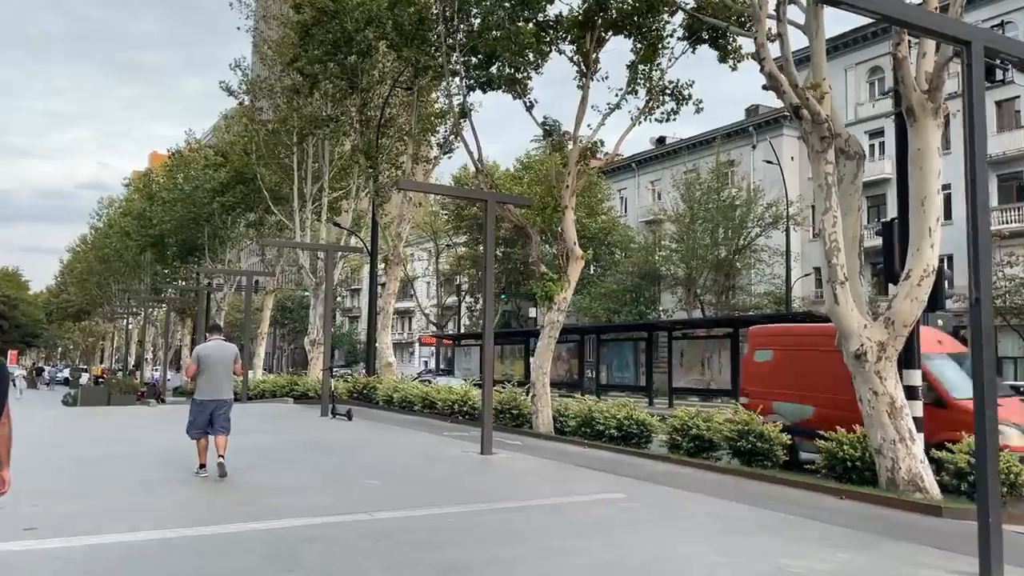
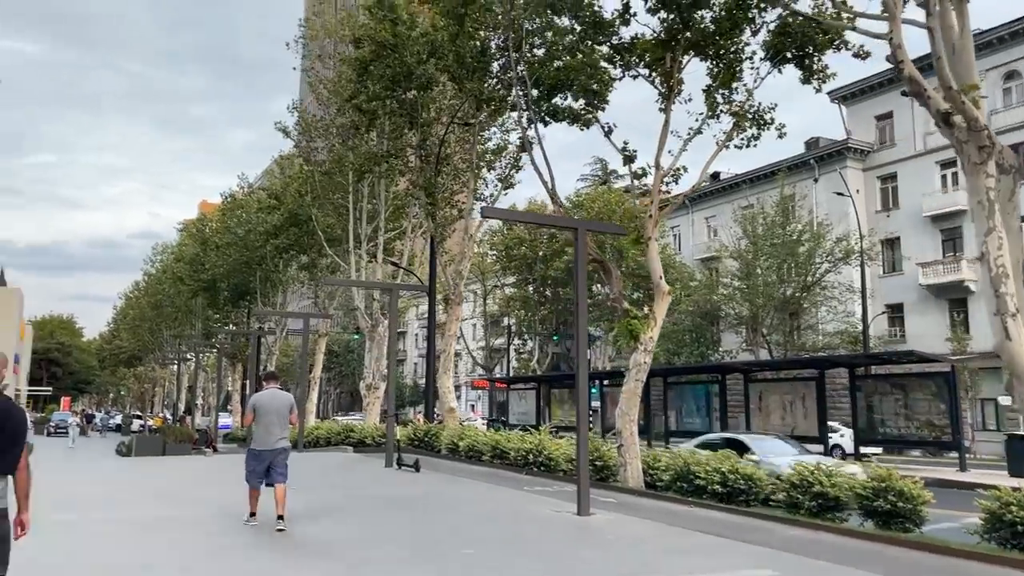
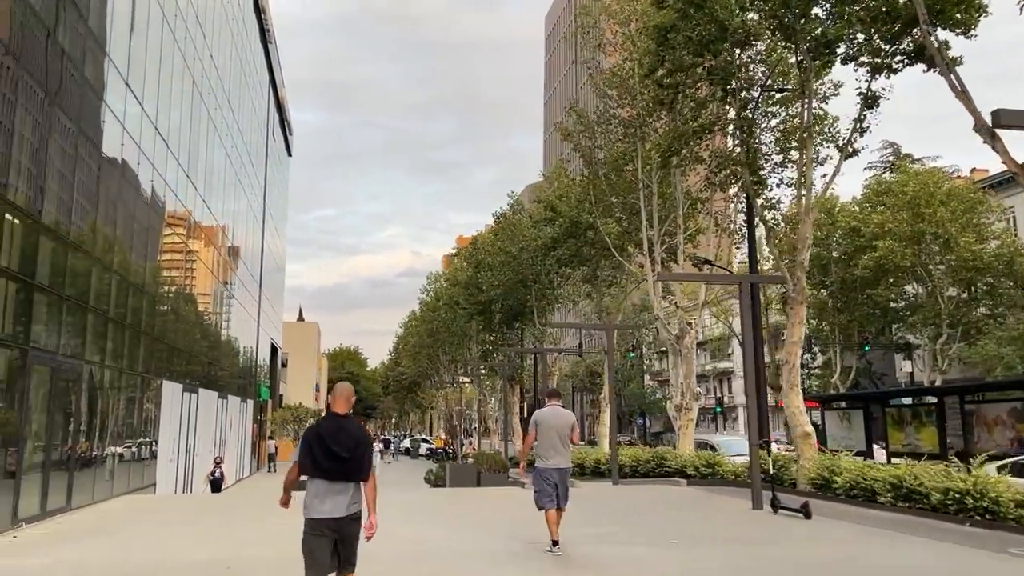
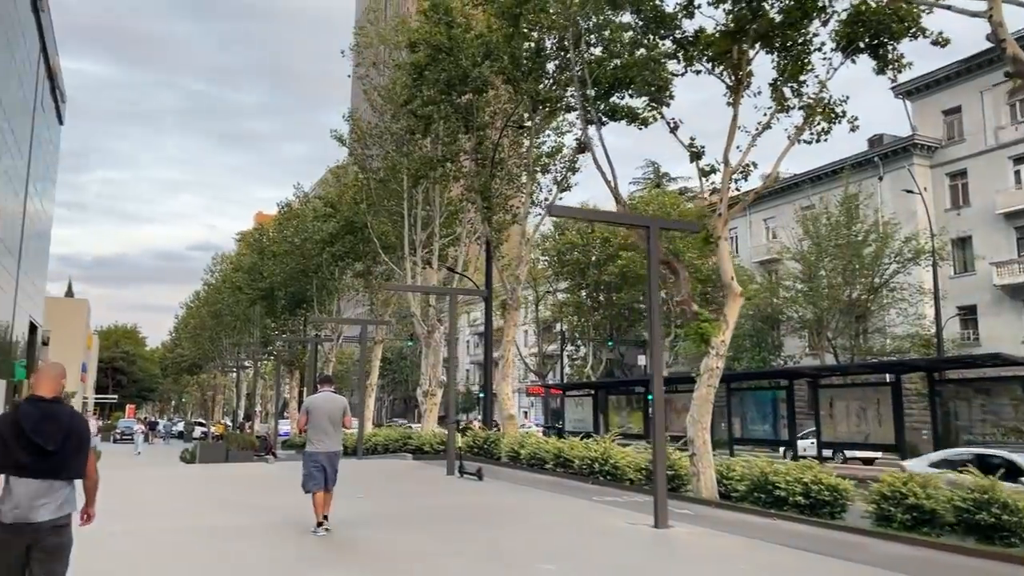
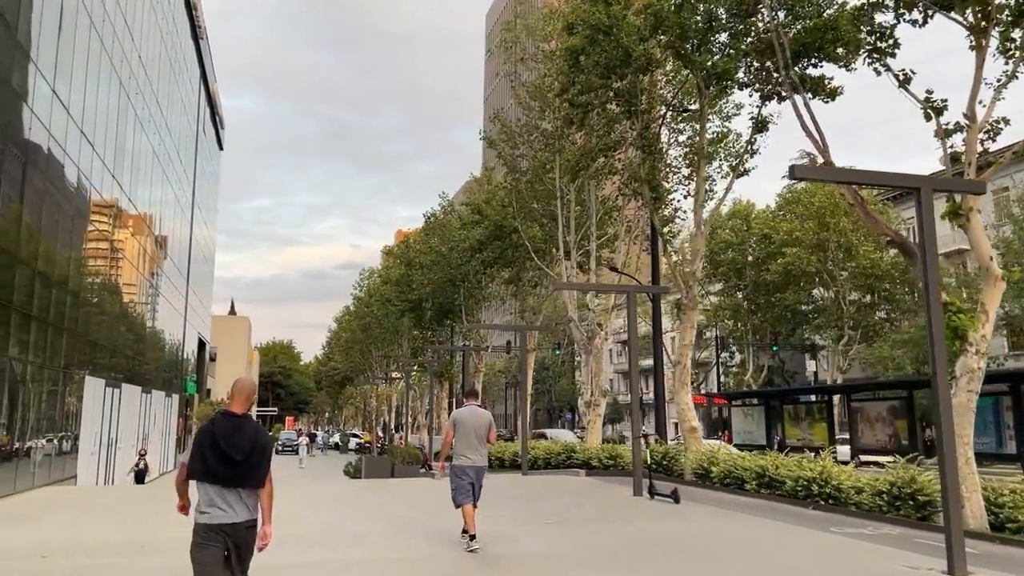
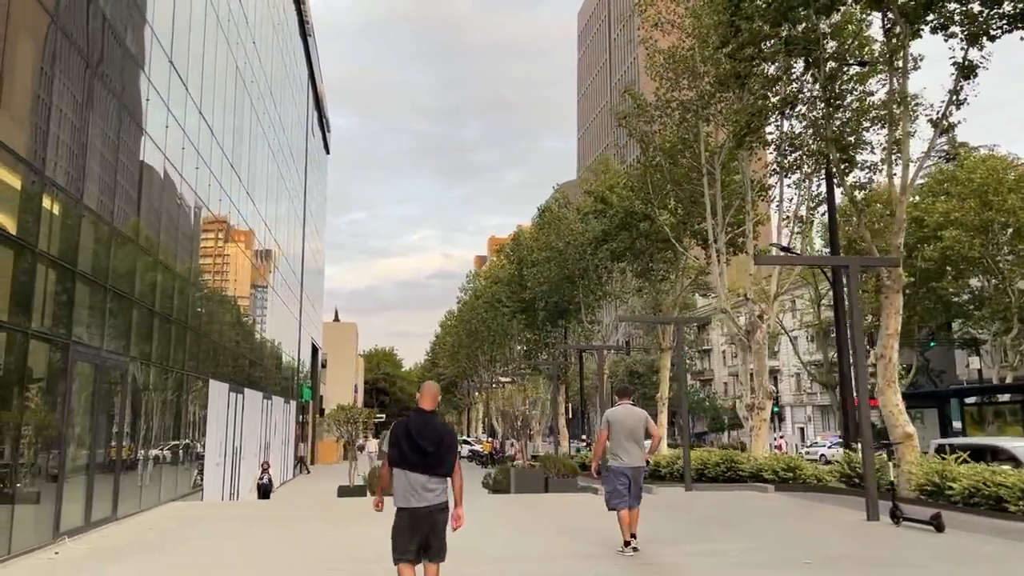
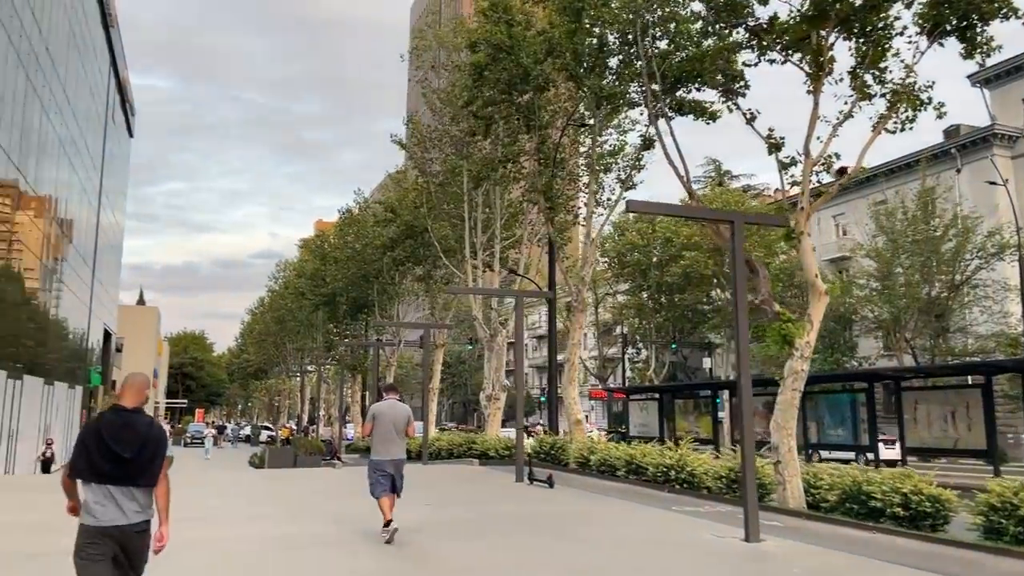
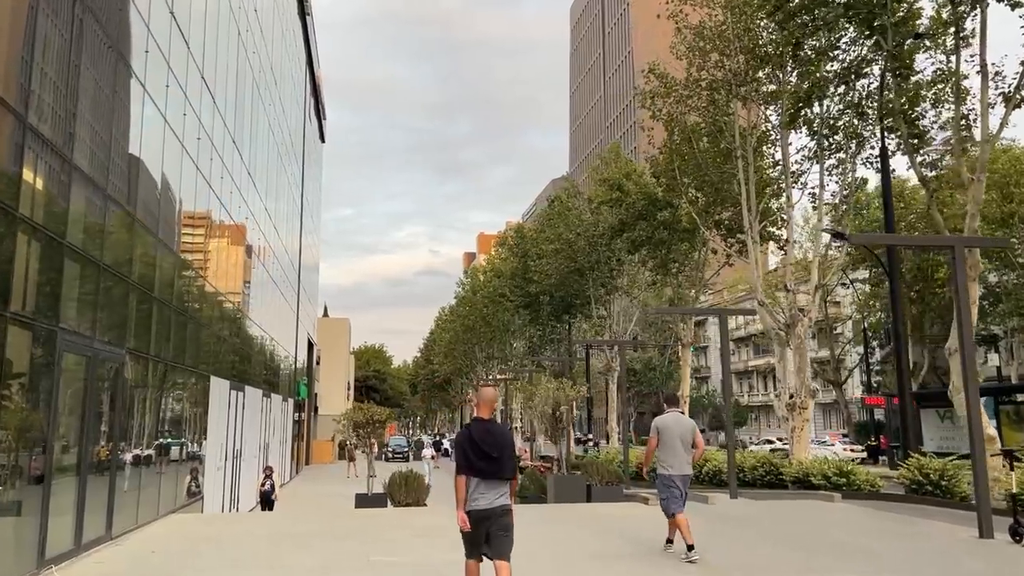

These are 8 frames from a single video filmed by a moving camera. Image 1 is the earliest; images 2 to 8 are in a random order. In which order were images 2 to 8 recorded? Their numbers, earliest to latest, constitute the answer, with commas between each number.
2, 4, 7, 5, 3, 6, 8
